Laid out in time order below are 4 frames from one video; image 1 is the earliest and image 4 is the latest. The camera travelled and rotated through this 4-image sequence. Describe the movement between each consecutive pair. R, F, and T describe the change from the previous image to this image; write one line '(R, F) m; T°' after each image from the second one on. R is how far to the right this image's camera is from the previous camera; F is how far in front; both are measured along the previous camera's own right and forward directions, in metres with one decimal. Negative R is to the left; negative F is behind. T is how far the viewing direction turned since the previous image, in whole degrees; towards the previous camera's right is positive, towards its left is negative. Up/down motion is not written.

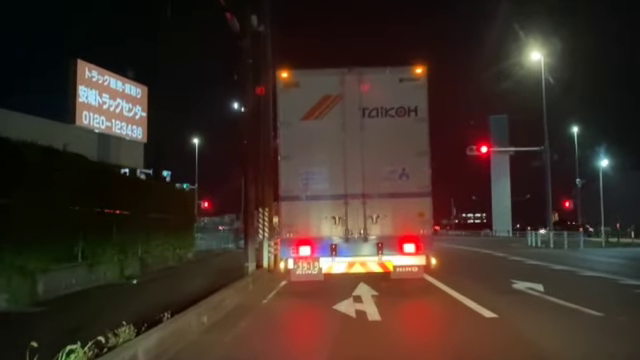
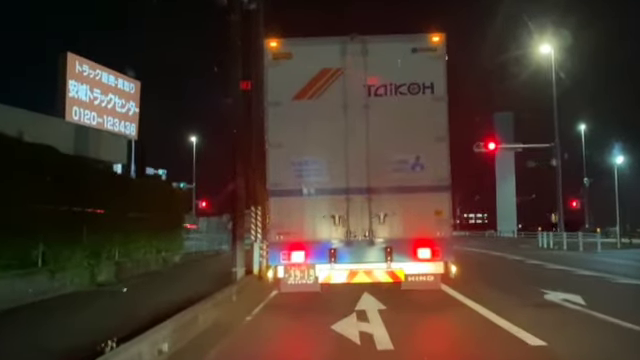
(+0.1, +2.6) m; 0°
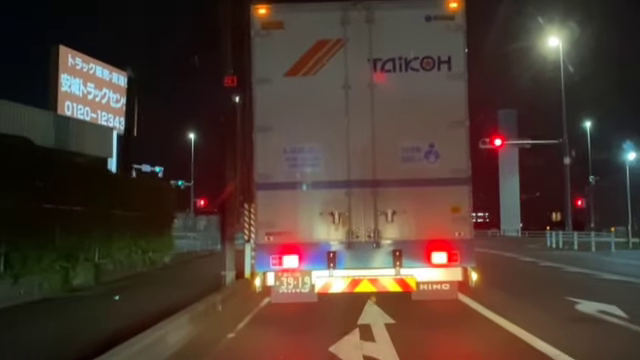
(+0.1, +1.9) m; 0°
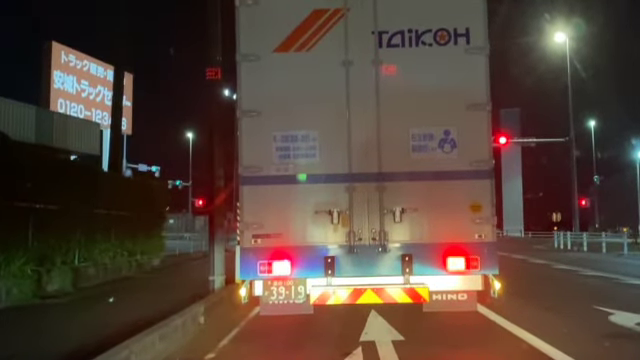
(+0.1, +1.5) m; 0°
